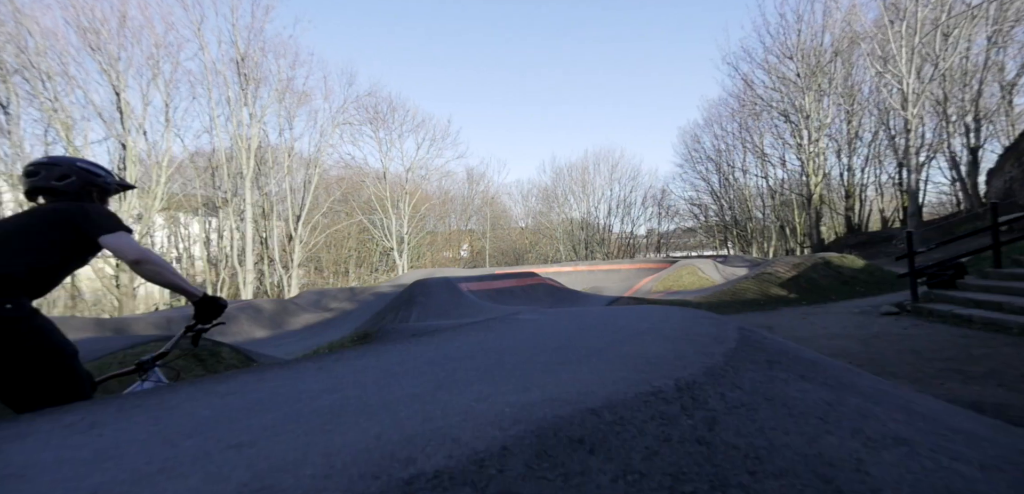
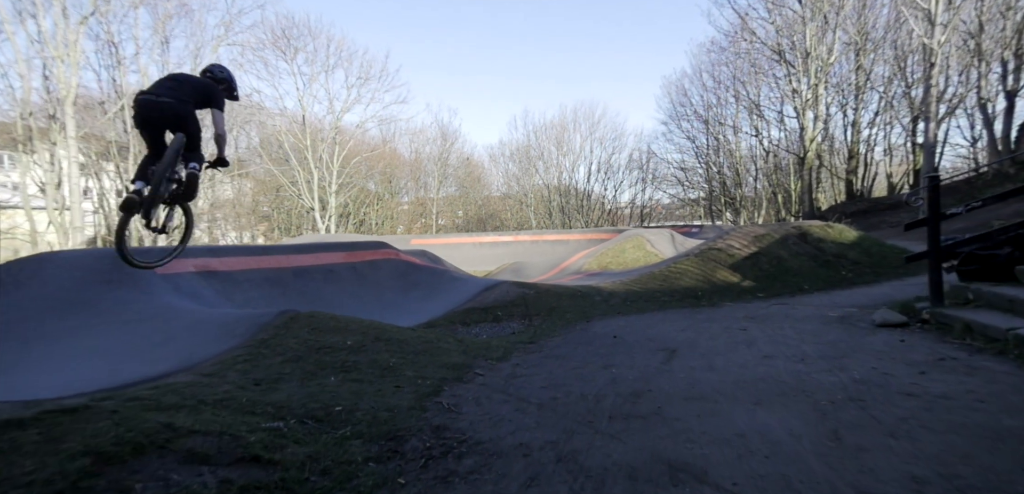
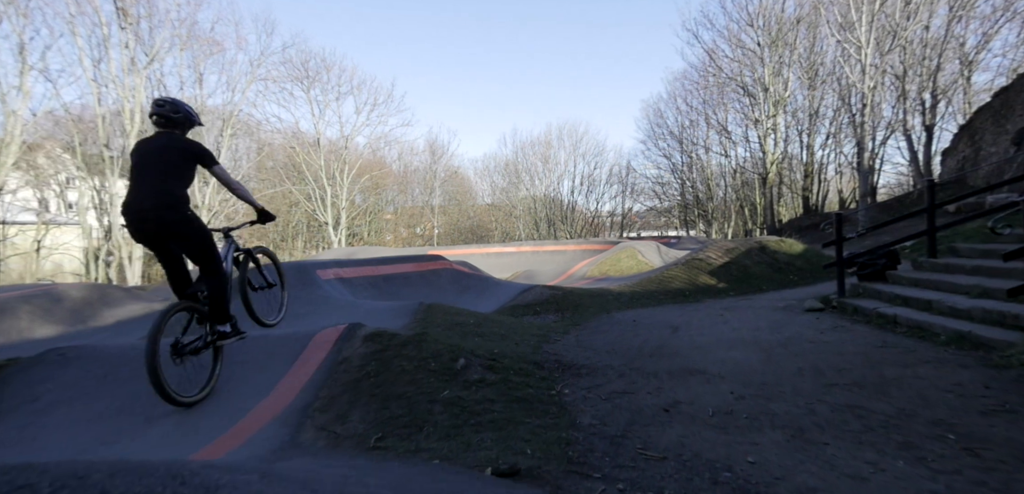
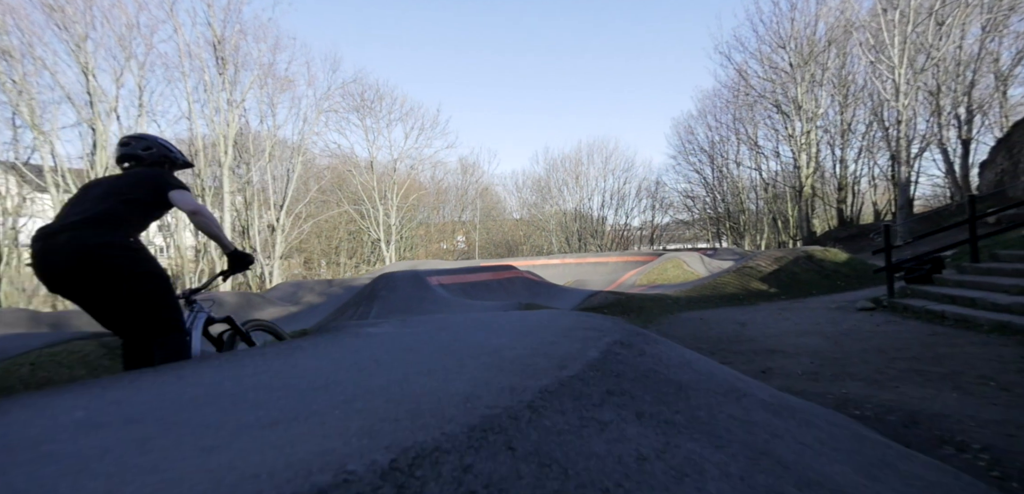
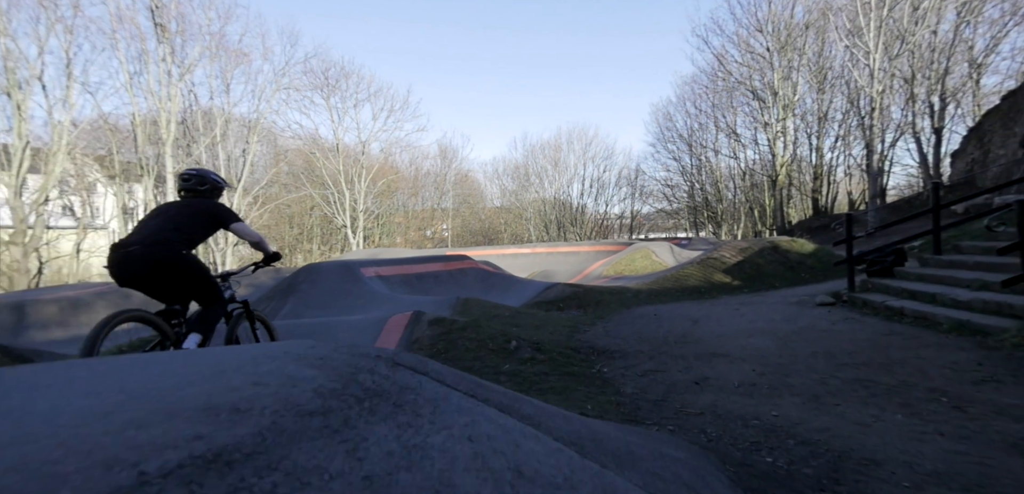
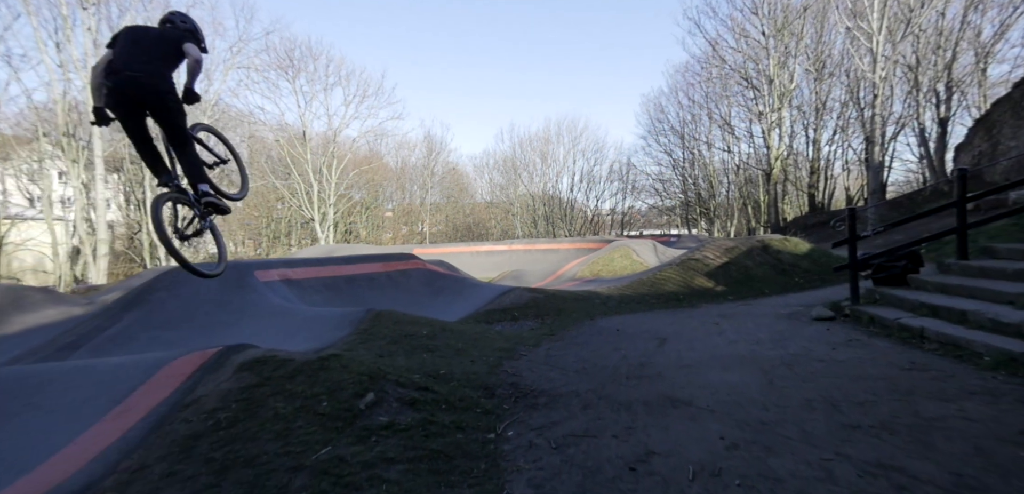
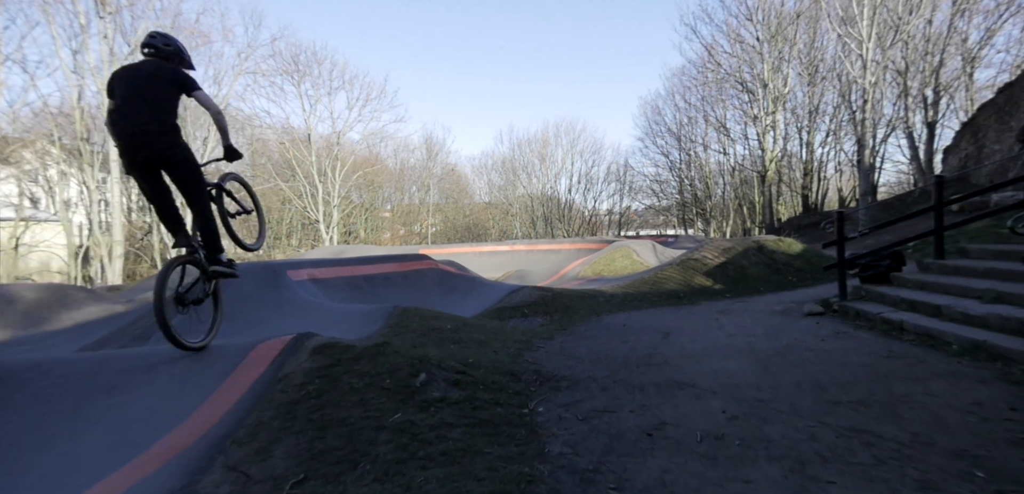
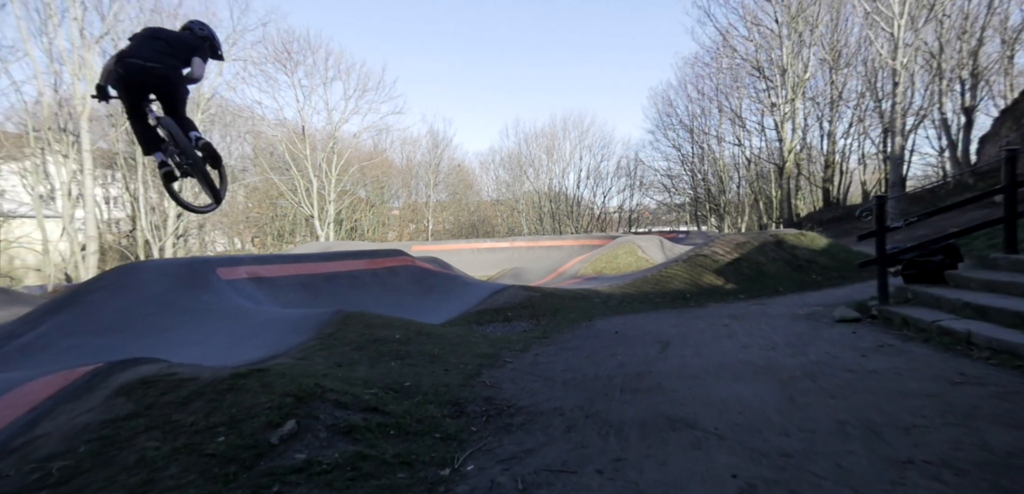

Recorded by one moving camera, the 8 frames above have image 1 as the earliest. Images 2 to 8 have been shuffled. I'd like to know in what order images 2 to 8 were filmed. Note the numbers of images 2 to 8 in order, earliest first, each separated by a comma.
4, 5, 3, 7, 6, 8, 2
